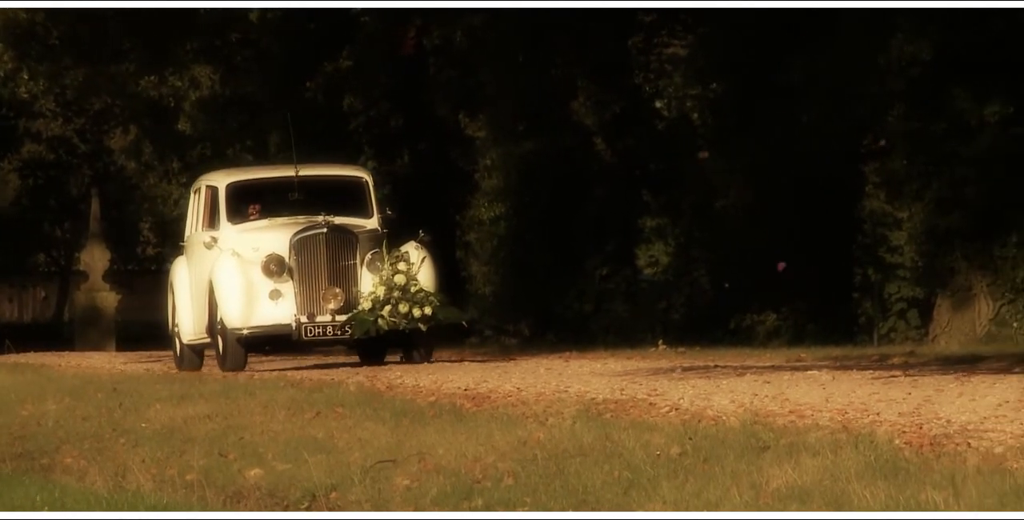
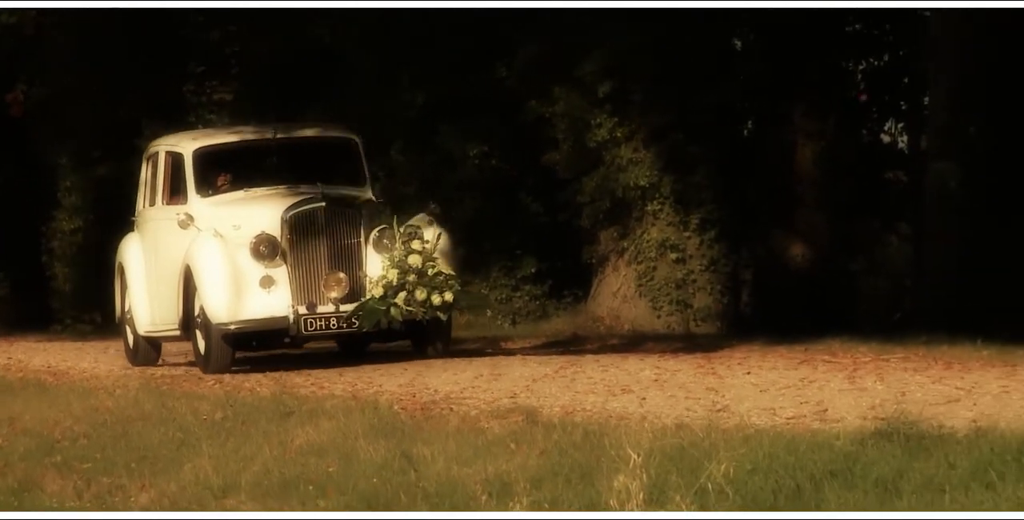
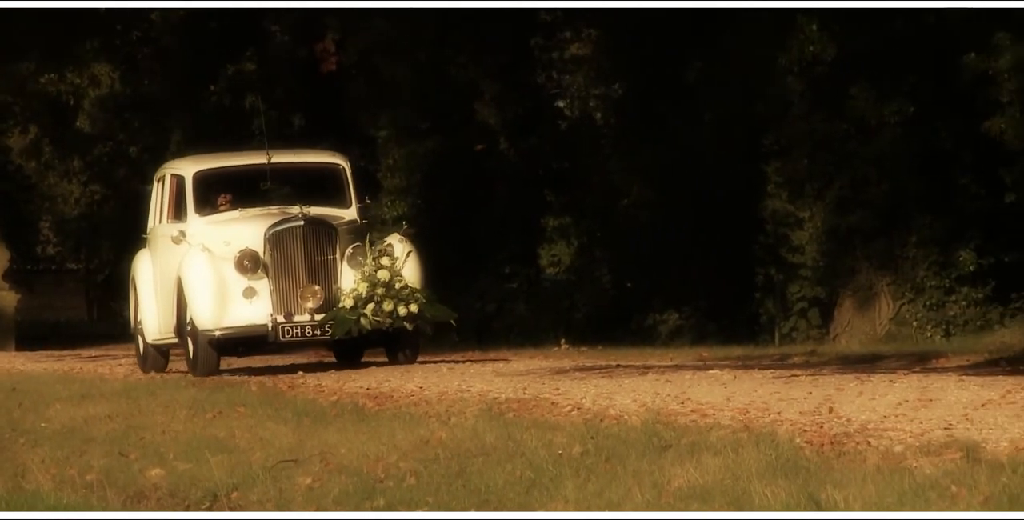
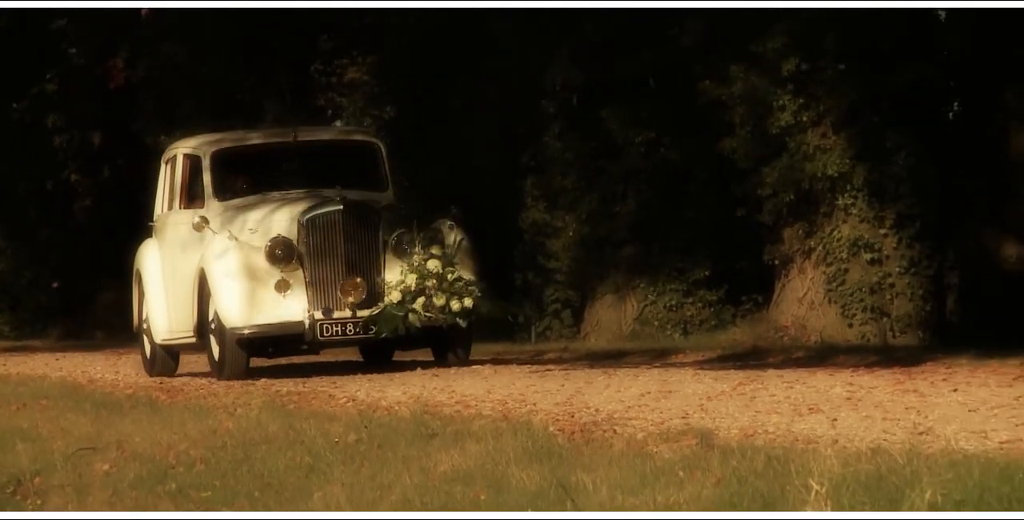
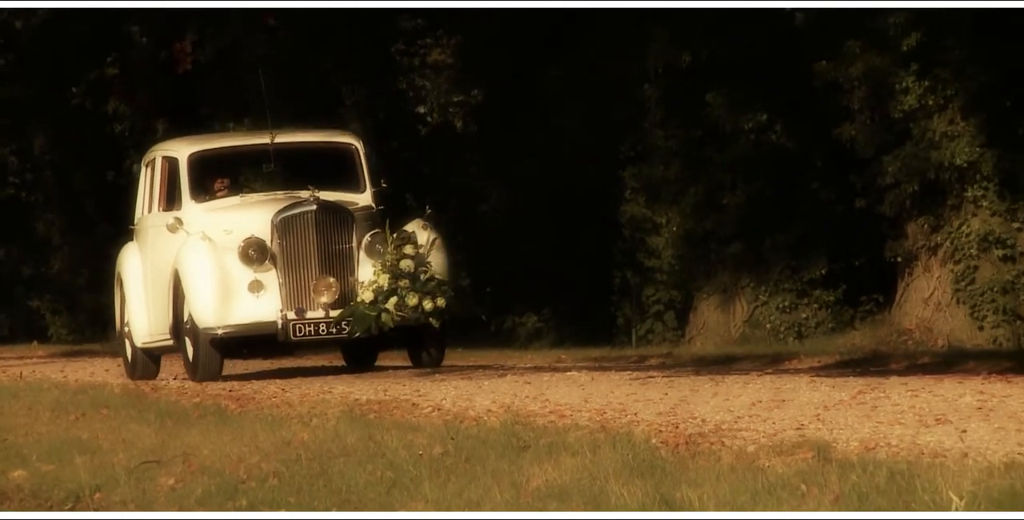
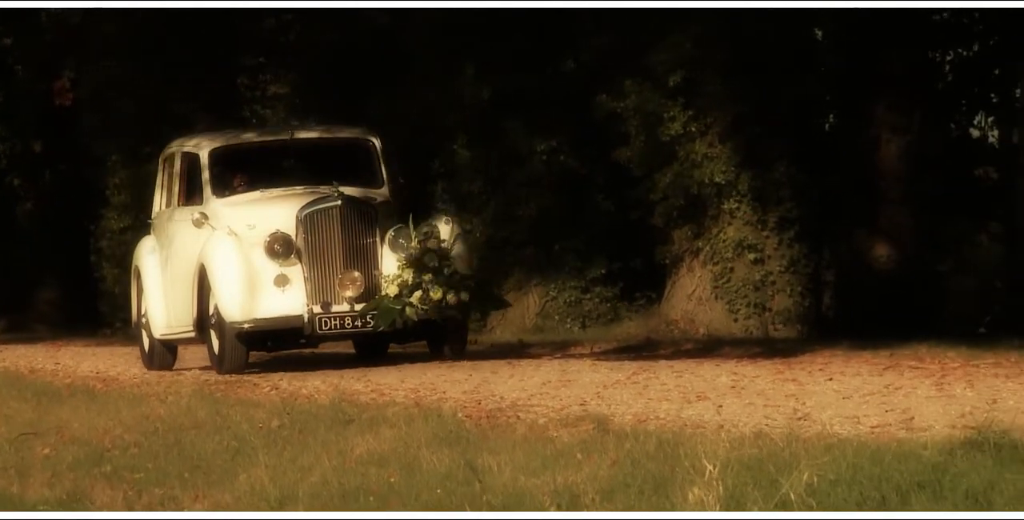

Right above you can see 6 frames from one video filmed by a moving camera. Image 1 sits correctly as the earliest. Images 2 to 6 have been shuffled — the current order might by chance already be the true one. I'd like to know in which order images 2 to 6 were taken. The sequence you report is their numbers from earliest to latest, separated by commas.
3, 5, 4, 6, 2
